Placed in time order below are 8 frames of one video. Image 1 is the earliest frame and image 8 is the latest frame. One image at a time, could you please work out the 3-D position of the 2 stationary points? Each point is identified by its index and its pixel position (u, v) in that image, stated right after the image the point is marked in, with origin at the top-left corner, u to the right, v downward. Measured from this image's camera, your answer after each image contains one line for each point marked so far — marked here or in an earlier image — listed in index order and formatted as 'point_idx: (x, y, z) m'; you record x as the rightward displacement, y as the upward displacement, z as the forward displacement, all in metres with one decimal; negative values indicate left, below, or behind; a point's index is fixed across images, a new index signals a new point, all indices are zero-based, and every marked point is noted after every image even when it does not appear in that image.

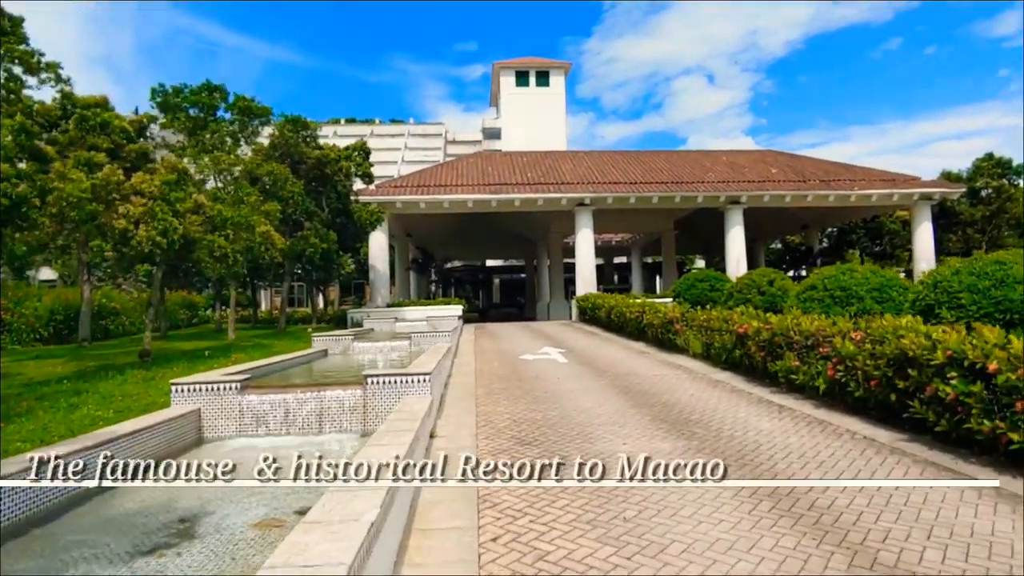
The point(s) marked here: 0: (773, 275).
0: (+7.9, +0.4, +18.5) m
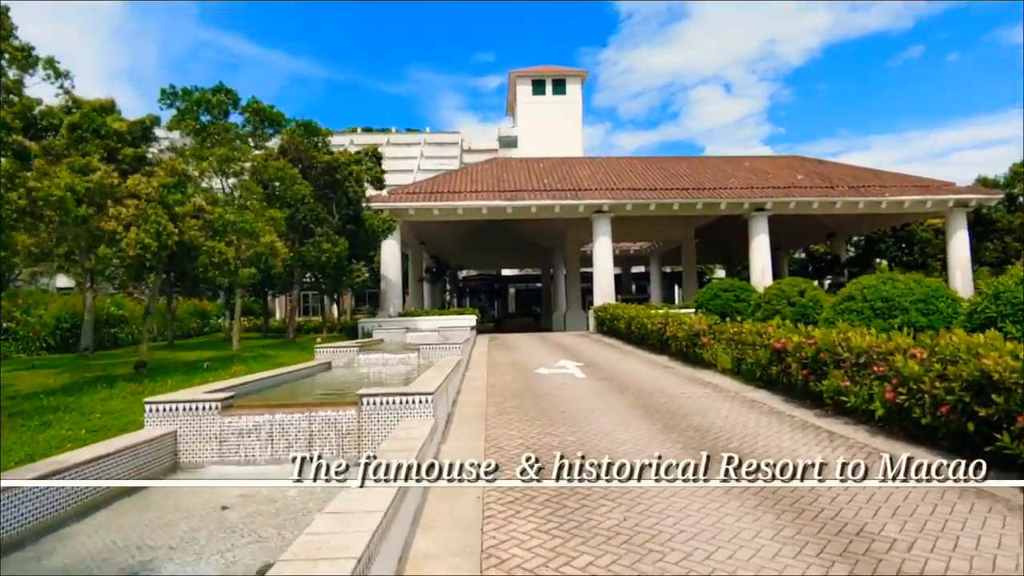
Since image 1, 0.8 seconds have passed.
0: (+8.3, +0.1, +17.5) m
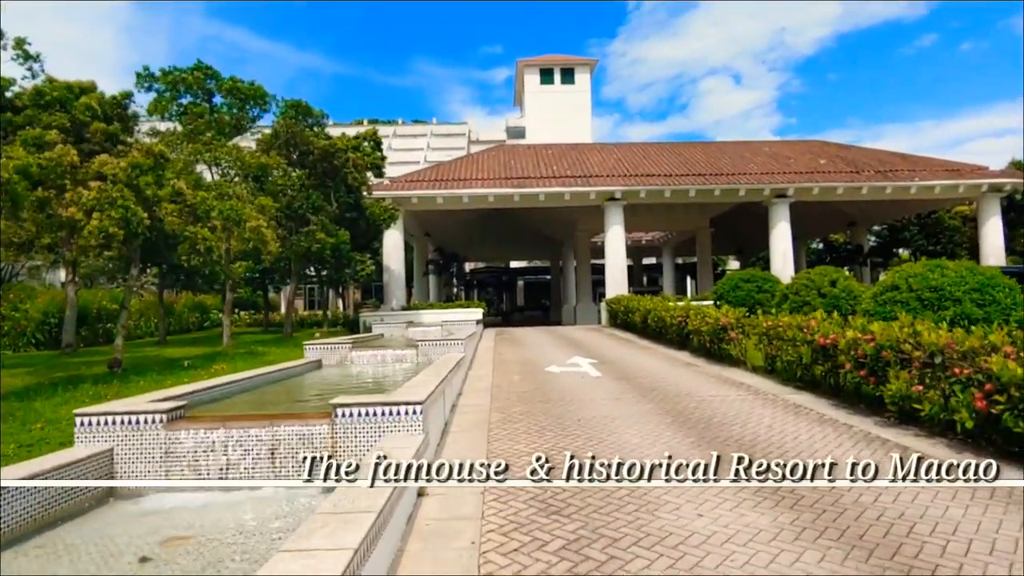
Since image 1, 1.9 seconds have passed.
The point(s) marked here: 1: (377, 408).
0: (+8.5, +0.4, +16.1) m
1: (-1.2, -1.1, +5.5) m
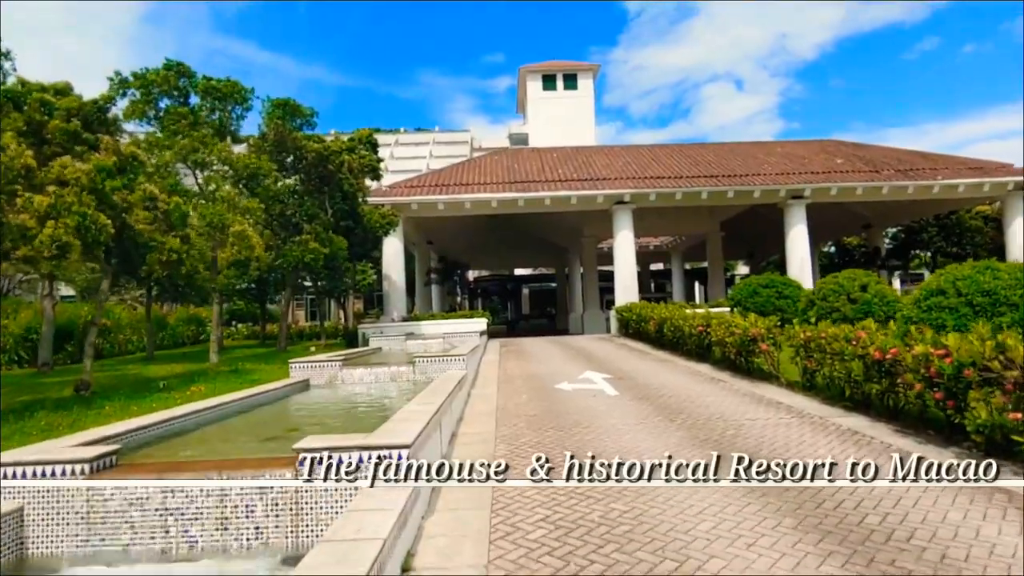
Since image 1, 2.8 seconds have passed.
0: (+8.7, +0.2, +15.0) m
1: (-1.1, -1.2, +4.4) m
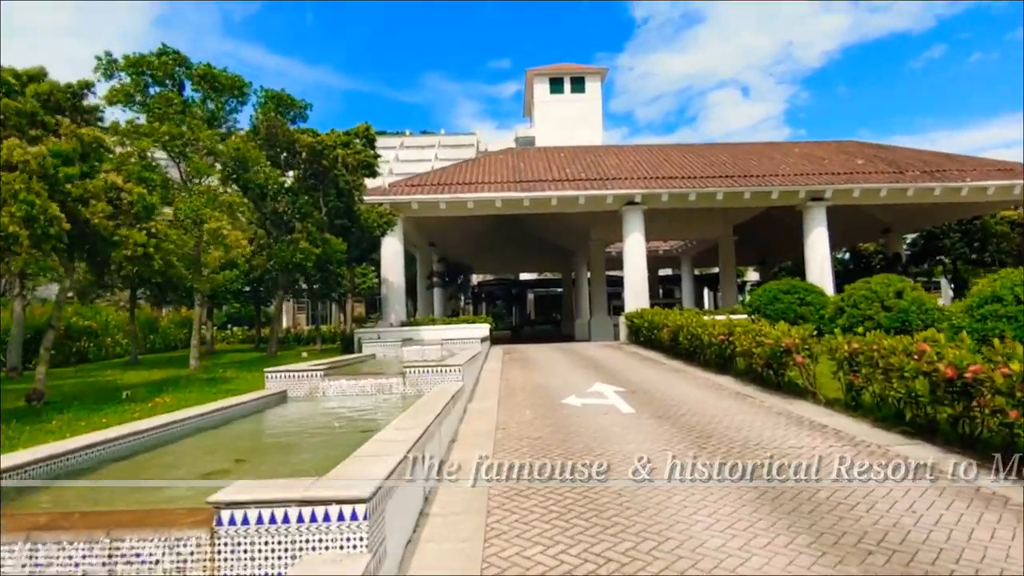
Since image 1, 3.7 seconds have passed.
0: (+8.8, +0.1, +13.8) m
1: (-1.2, -1.2, +3.2) m
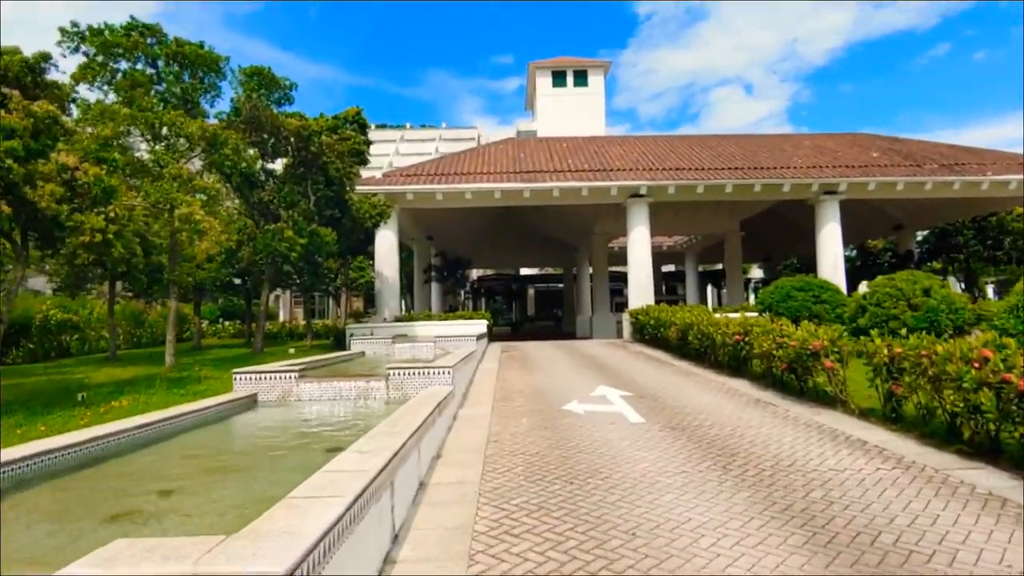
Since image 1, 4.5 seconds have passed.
0: (+8.7, +0.1, +12.8) m
1: (-1.2, -1.1, +2.3) m
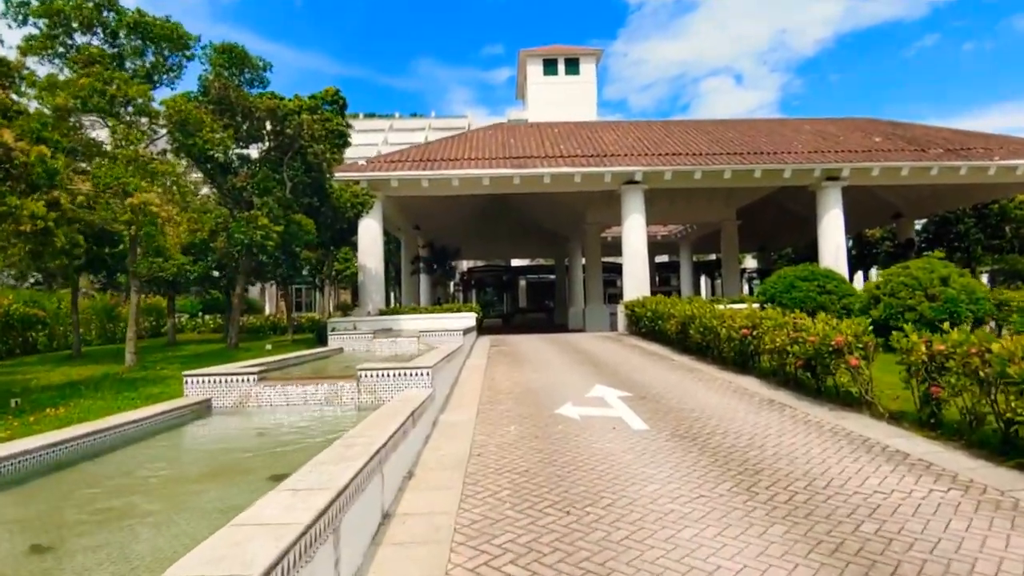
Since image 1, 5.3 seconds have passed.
0: (+8.5, +0.4, +11.9) m
1: (-1.3, -1.1, +1.3) m
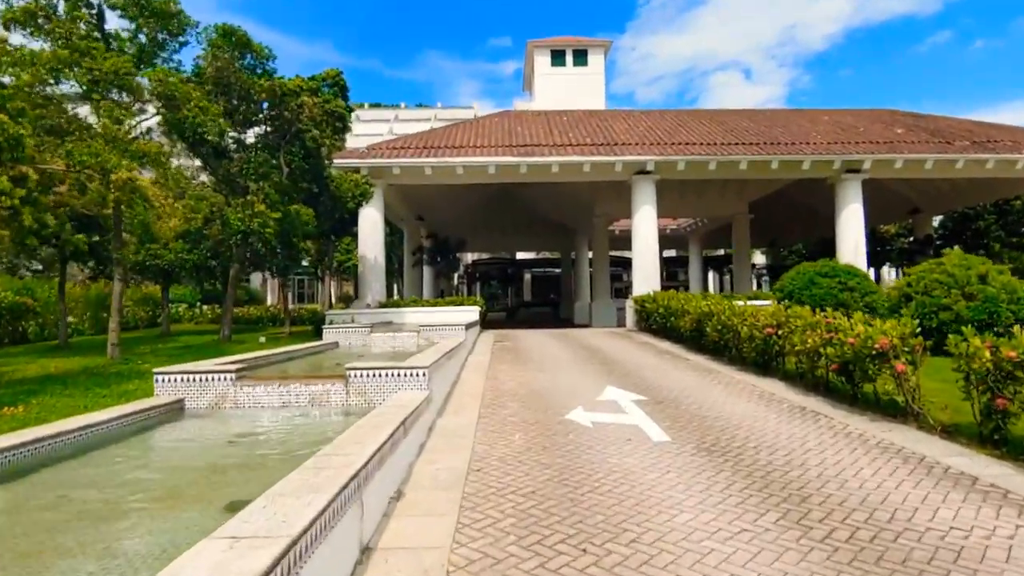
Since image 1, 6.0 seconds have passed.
0: (+8.6, +0.4, +11.1) m
1: (-1.3, -1.0, +0.6) m
